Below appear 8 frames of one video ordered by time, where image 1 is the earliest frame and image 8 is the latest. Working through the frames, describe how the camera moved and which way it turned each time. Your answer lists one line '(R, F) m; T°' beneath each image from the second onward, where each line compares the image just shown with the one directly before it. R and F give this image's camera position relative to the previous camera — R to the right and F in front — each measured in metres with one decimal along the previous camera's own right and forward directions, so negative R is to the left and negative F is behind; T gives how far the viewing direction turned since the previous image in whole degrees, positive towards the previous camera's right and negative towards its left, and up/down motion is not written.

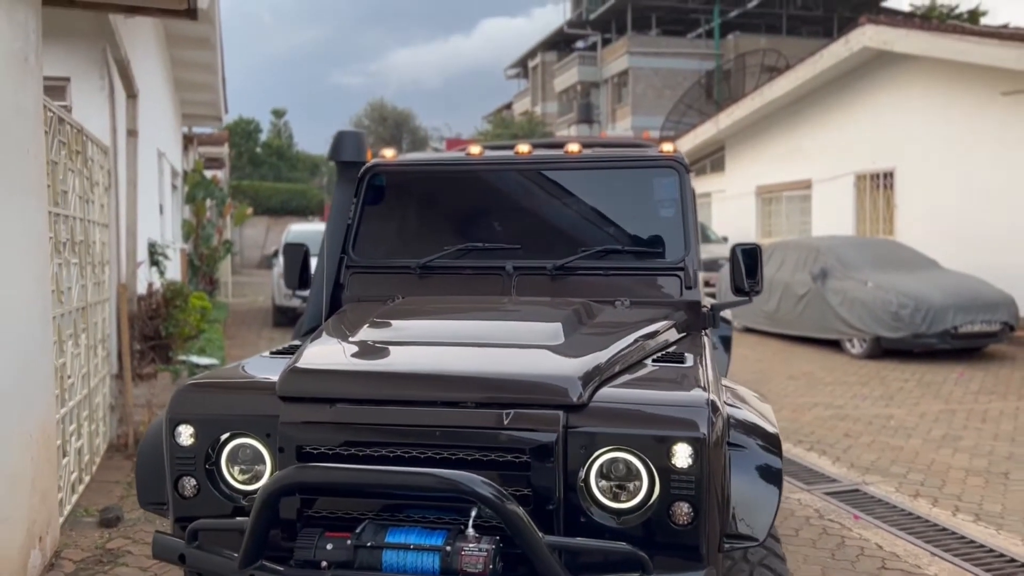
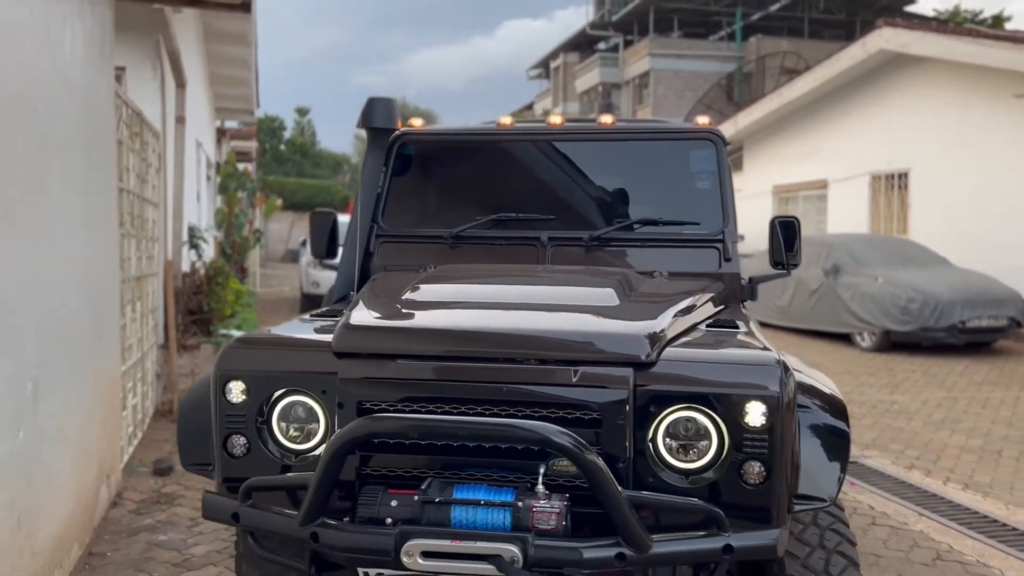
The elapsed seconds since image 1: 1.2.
(0.0, -0.4) m; -1°
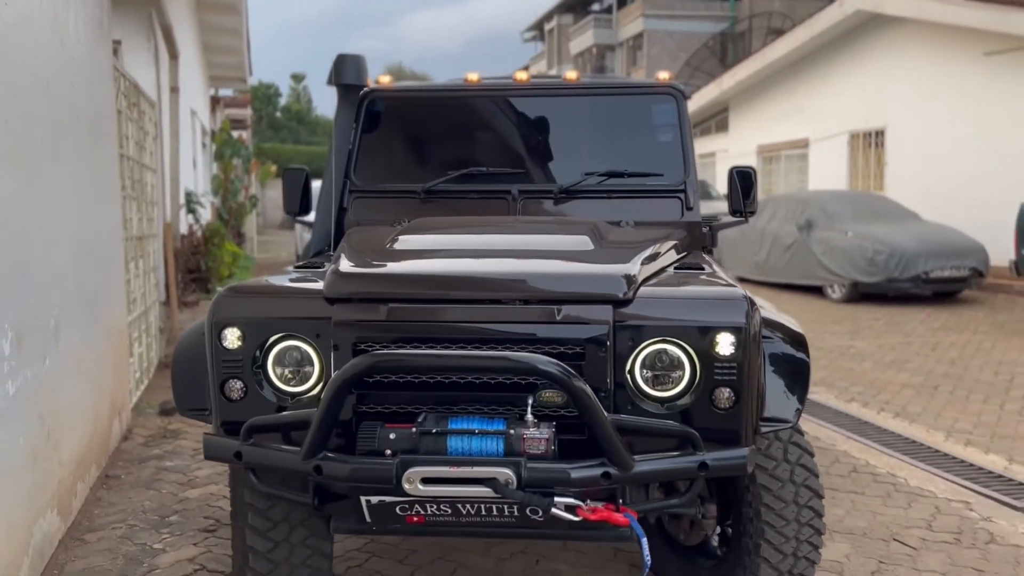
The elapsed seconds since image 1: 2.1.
(+0.2, -0.5) m; 0°
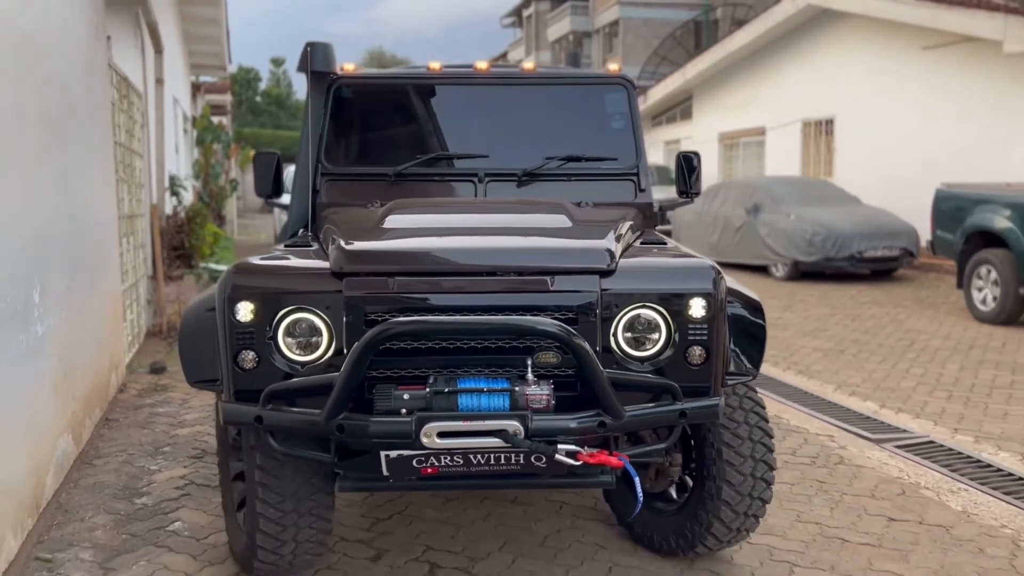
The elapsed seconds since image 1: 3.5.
(+0.2, -0.8) m; +1°
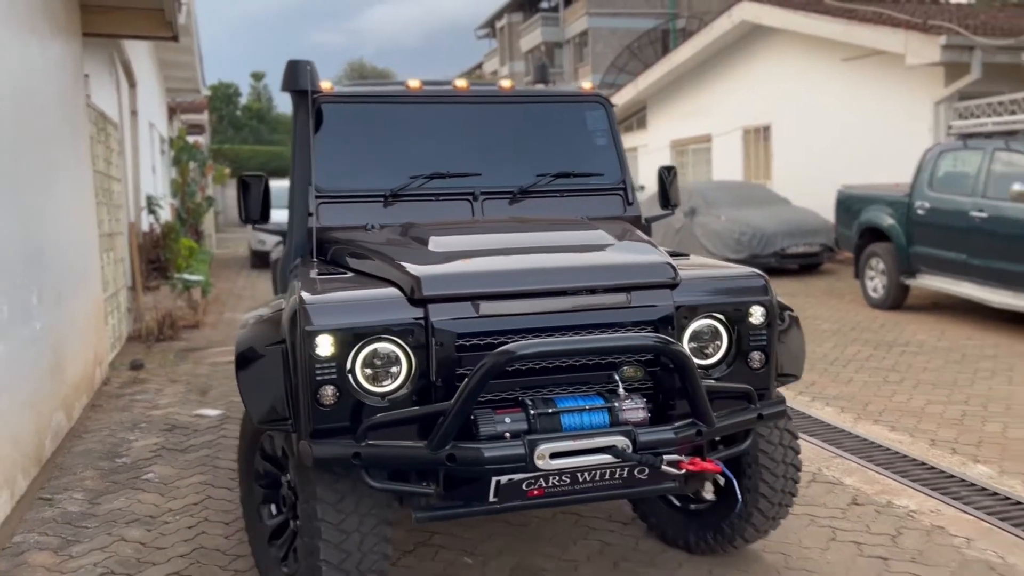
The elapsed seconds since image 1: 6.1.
(+0.5, -1.1) m; +1°
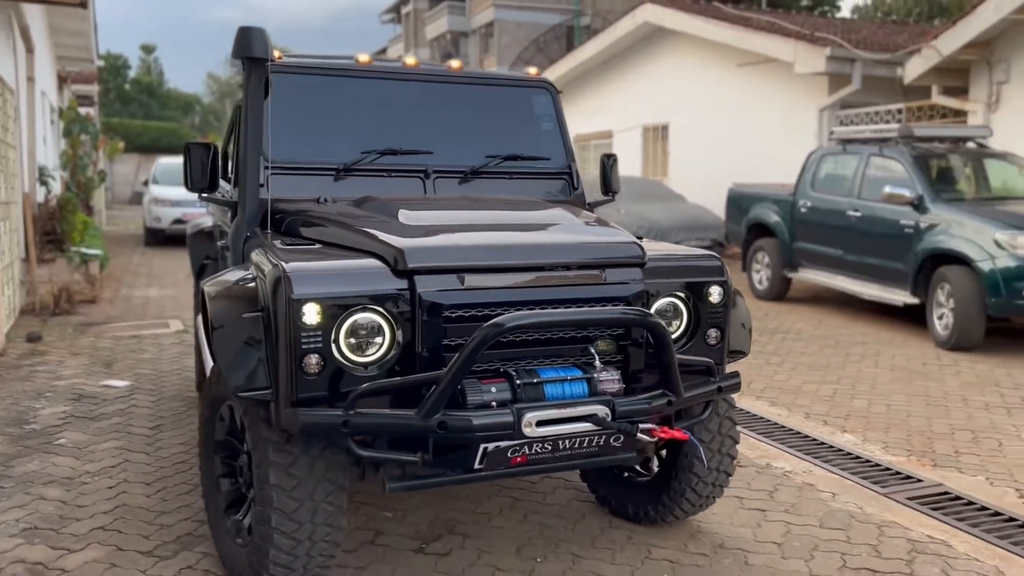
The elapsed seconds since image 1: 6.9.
(-0.1, -0.3) m; +6°
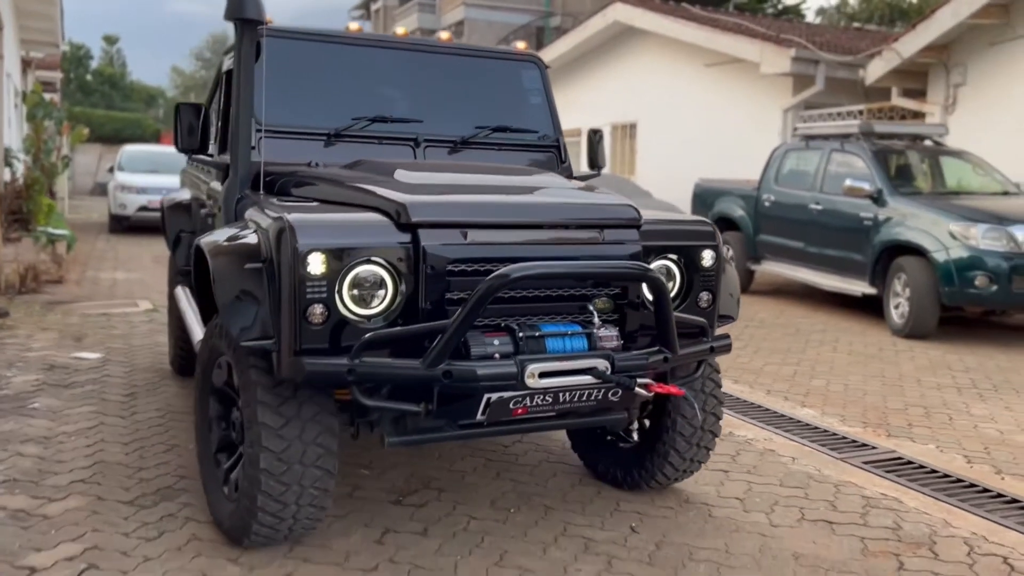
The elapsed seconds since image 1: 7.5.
(-0.1, -0.1) m; +2°
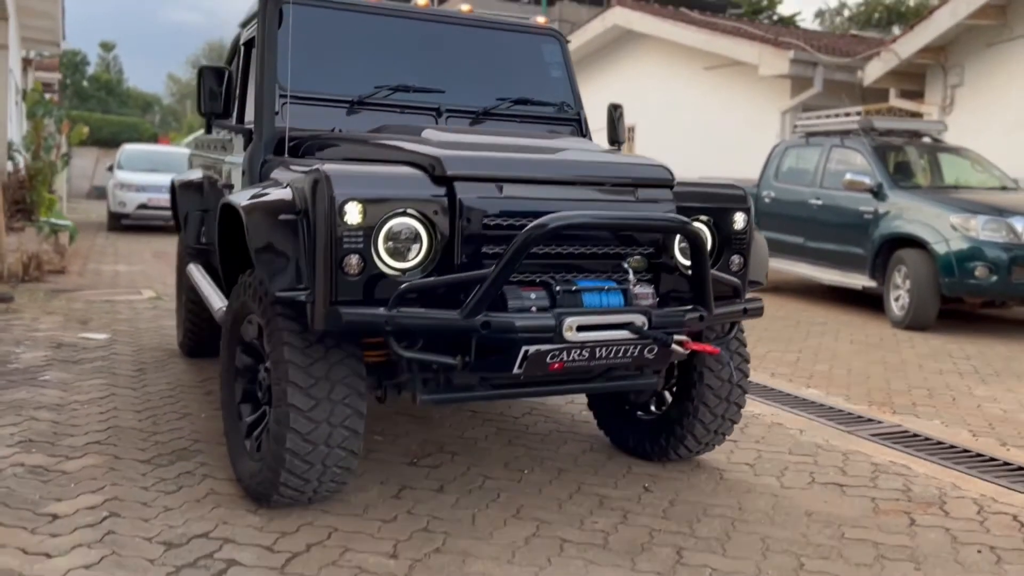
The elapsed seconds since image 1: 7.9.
(-0.1, 0.0) m; 0°
